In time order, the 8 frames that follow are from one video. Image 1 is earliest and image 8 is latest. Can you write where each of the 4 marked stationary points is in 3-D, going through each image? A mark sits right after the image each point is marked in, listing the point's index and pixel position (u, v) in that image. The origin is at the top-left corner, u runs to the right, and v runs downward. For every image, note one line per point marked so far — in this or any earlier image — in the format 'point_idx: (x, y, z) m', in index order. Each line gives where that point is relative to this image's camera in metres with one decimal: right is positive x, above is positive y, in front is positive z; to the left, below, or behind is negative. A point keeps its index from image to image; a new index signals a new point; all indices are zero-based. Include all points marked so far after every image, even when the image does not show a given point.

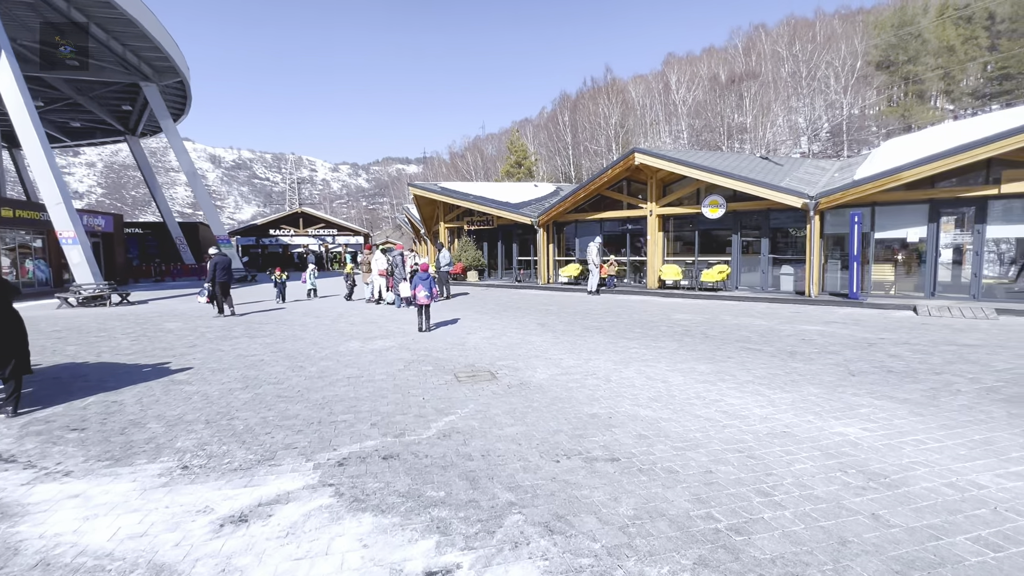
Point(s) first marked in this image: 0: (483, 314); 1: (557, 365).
0: (-0.8, -0.7, +12.7) m
1: (+0.7, -1.2, +7.1) m
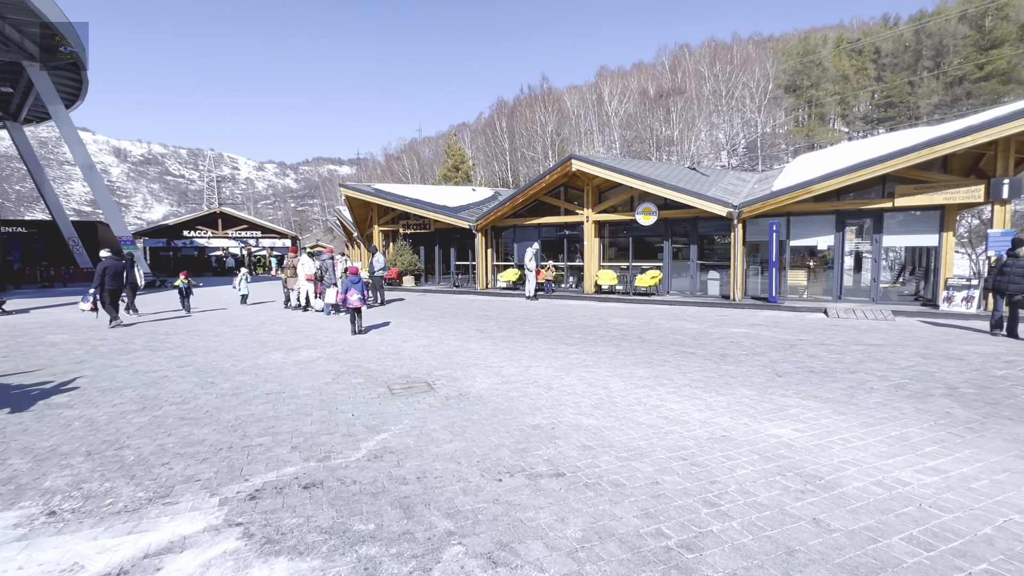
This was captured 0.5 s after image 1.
0: (-2.4, -0.8, +12.2) m
1: (-0.2, -1.3, +6.9) m
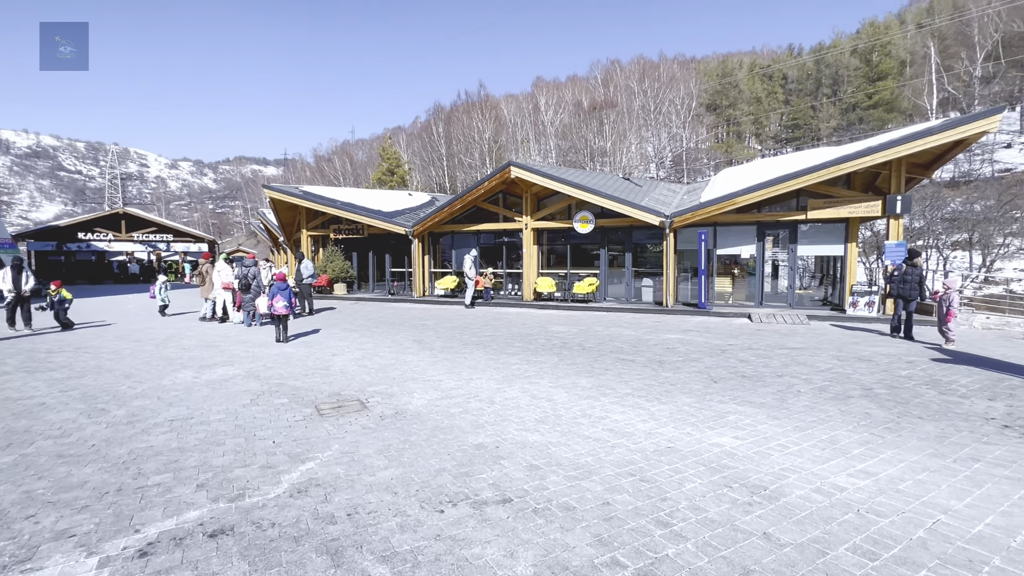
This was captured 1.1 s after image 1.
0: (-3.9, -1.0, +11.5) m
1: (-1.1, -1.4, +6.5) m
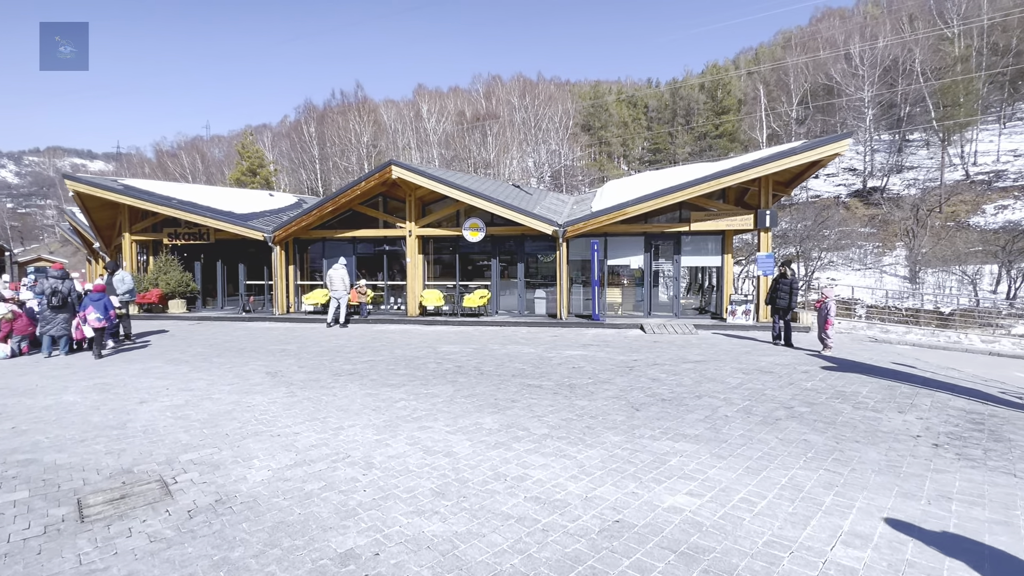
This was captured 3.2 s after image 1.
0: (-6.3, -1.4, +8.8) m
1: (-2.3, -1.6, +4.7) m
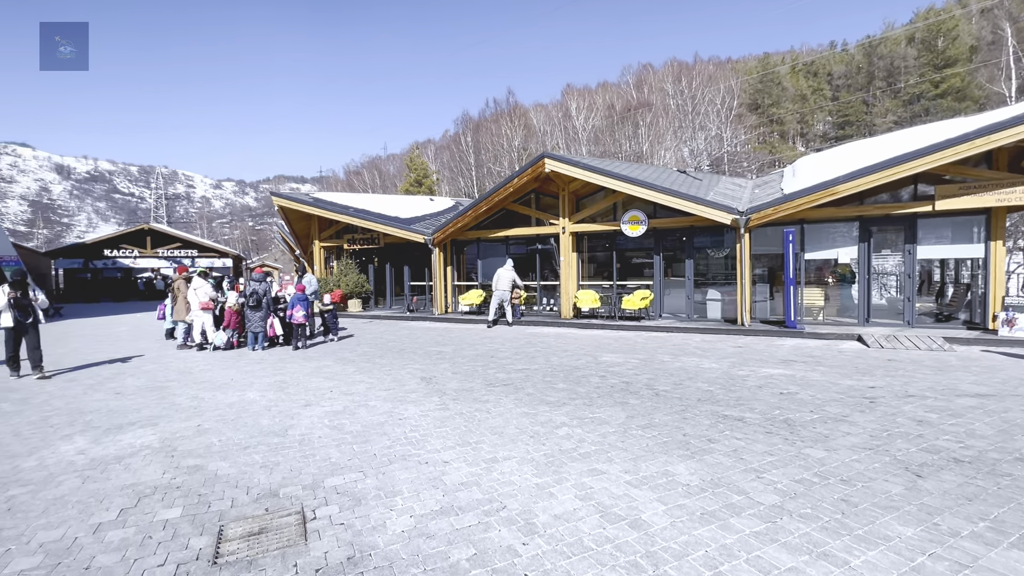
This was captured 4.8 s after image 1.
0: (-3.2, -1.4, +9.1) m
1: (-0.7, -1.6, +3.9) m
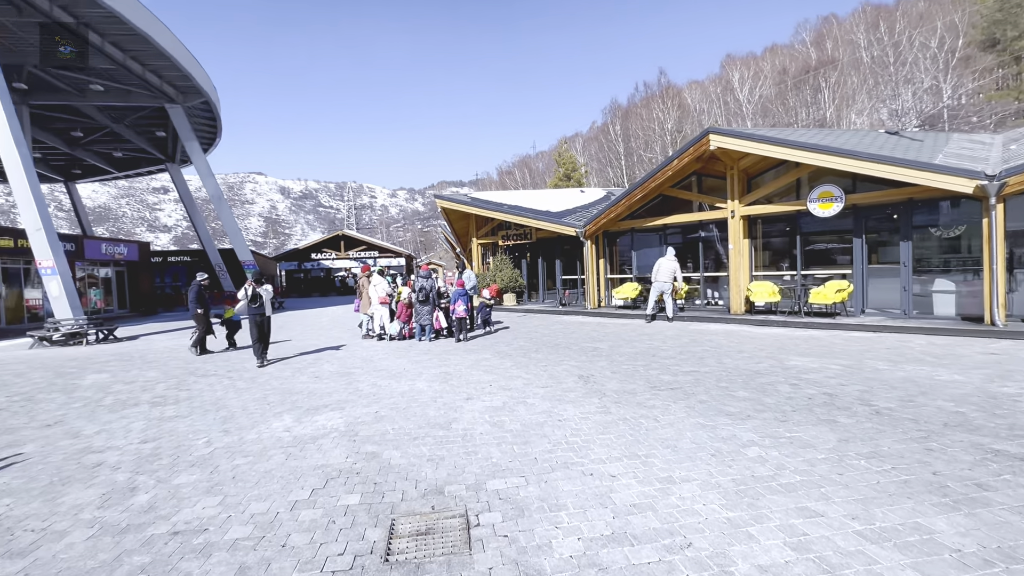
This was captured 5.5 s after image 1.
0: (-0.2, -1.3, +9.2) m
1: (+0.7, -1.6, +3.5) m
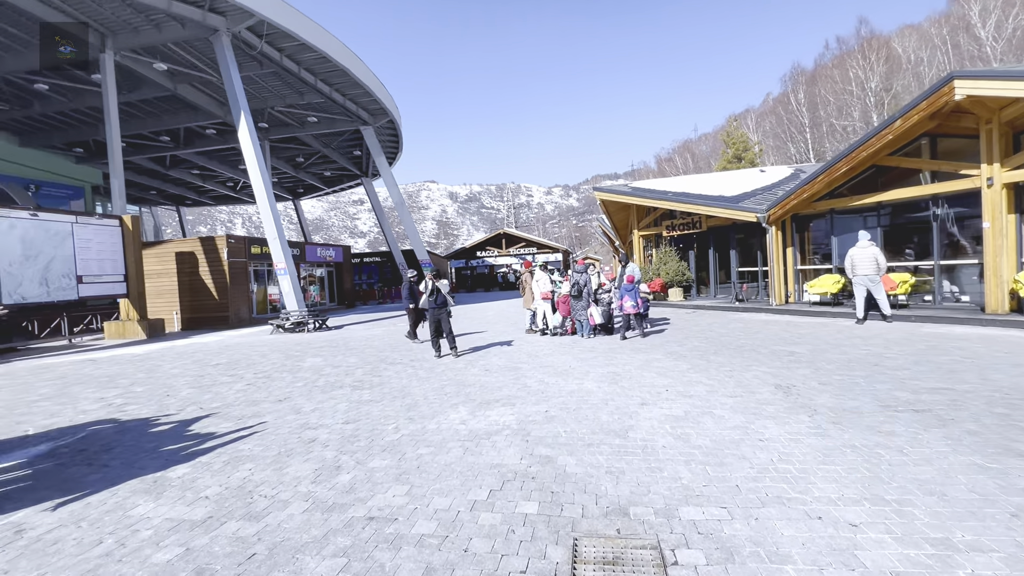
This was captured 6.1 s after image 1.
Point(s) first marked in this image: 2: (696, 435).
0: (+2.9, -1.2, +8.3) m
1: (+1.9, -1.5, +2.7) m
2: (+1.8, -1.5, +4.7) m
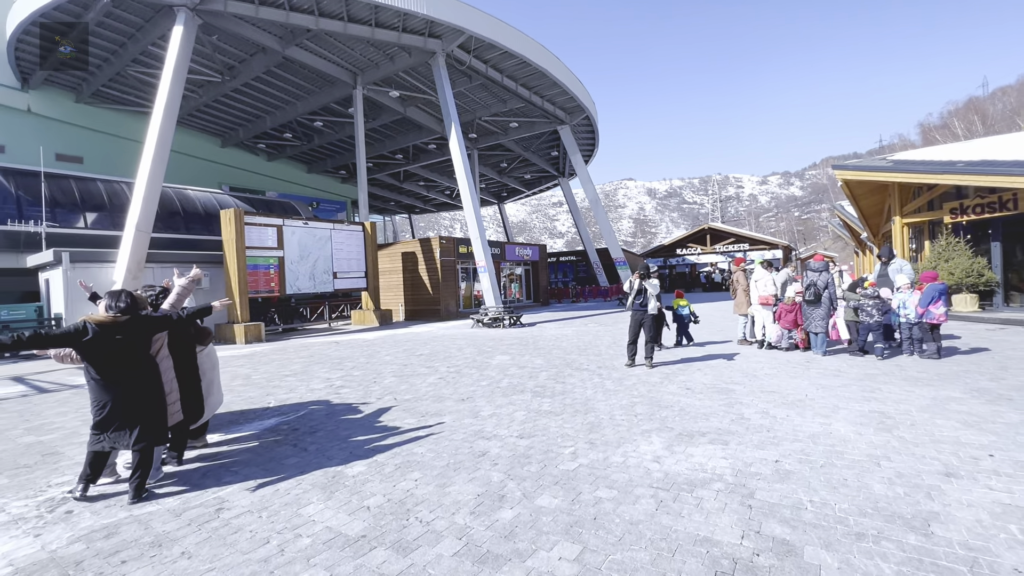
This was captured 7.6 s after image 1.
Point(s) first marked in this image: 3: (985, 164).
0: (+5.7, -1.3, +5.5) m
1: (+2.5, -1.6, +0.7) m
2: (+3.2, -1.5, +2.6) m
3: (+12.4, +3.2, +12.2) m
